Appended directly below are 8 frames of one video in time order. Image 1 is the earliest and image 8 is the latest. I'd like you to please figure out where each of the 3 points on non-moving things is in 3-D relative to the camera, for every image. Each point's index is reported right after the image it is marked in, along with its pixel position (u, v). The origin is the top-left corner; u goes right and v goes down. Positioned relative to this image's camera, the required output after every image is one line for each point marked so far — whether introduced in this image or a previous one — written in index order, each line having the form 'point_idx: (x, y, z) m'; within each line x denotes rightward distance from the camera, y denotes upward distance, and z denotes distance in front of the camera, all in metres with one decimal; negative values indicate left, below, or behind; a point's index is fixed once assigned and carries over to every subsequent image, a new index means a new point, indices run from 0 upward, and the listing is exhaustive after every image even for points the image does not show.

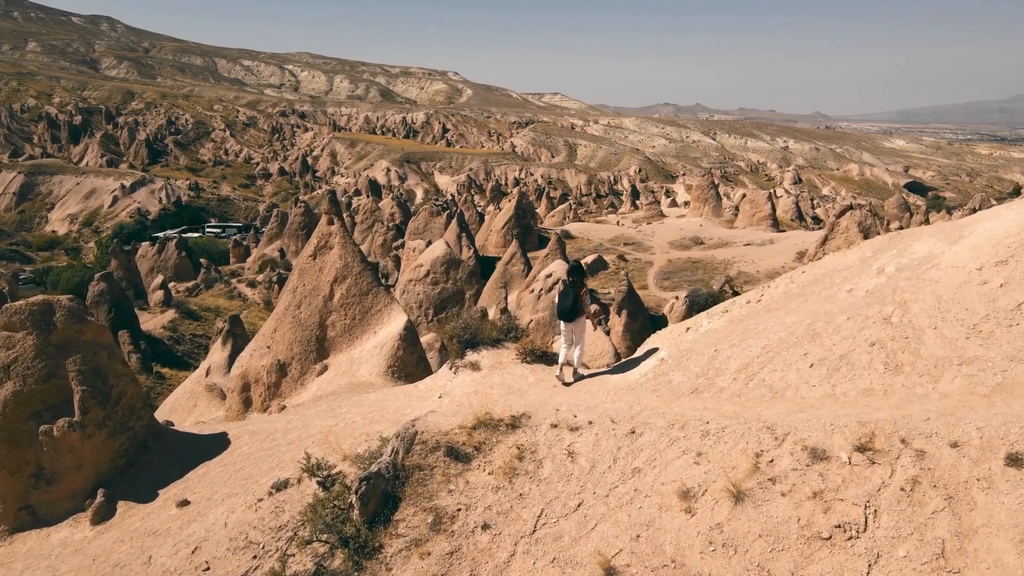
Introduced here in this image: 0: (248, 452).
0: (-2.3, -1.4, +5.6) m
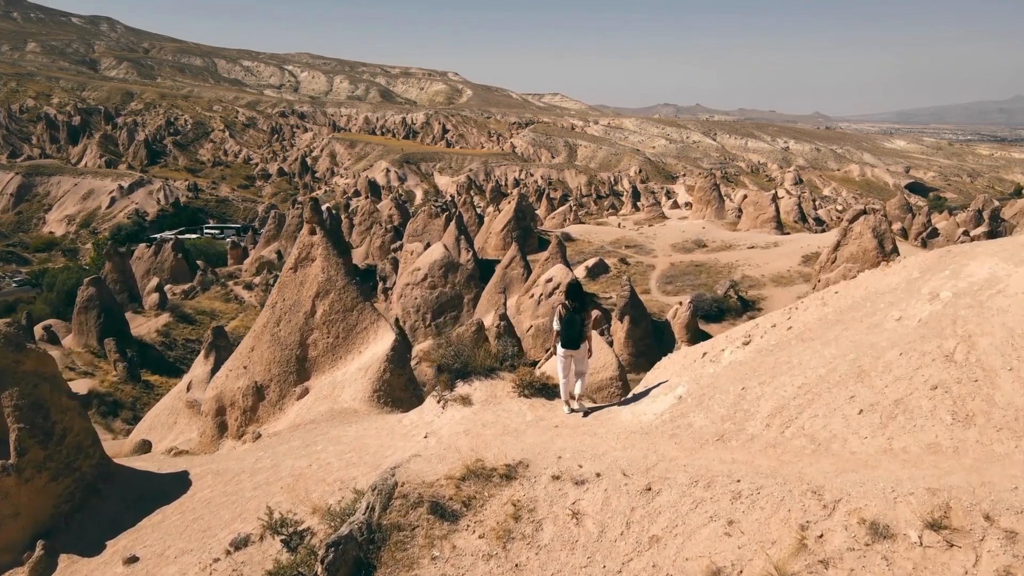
0: (-2.3, -1.6, +4.9) m
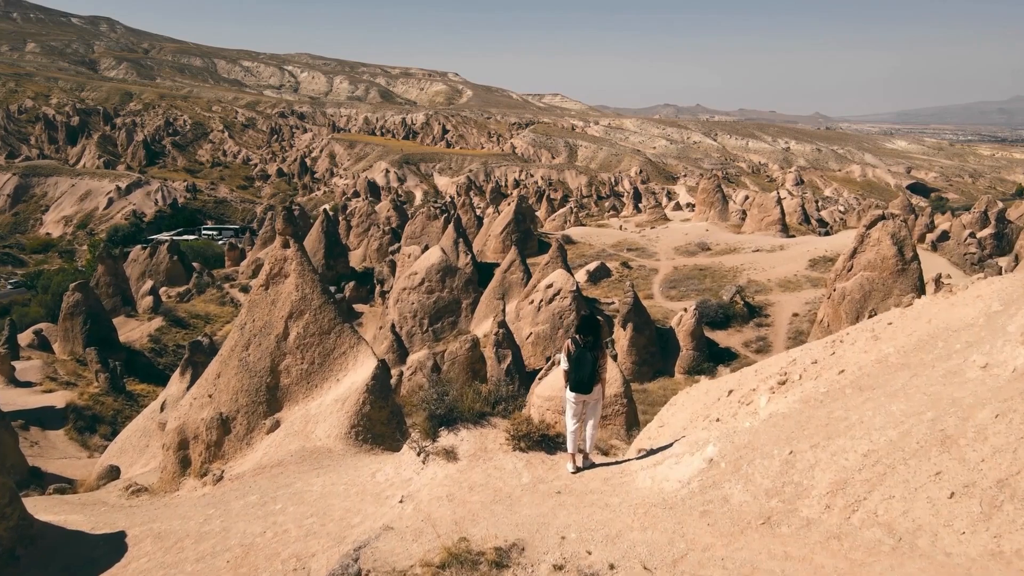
0: (-2.4, -1.8, +4.1) m
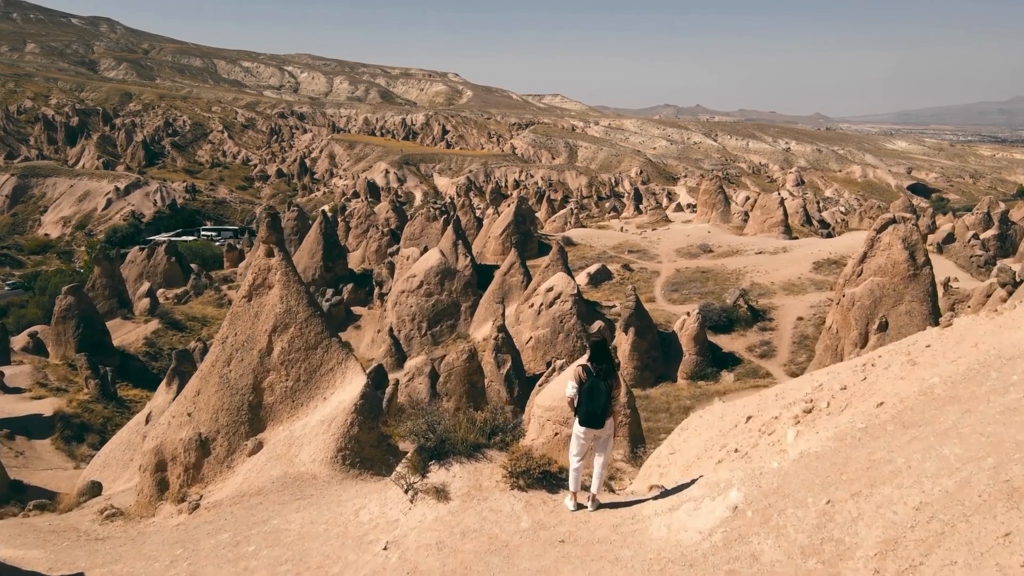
0: (-2.4, -1.9, +3.7) m
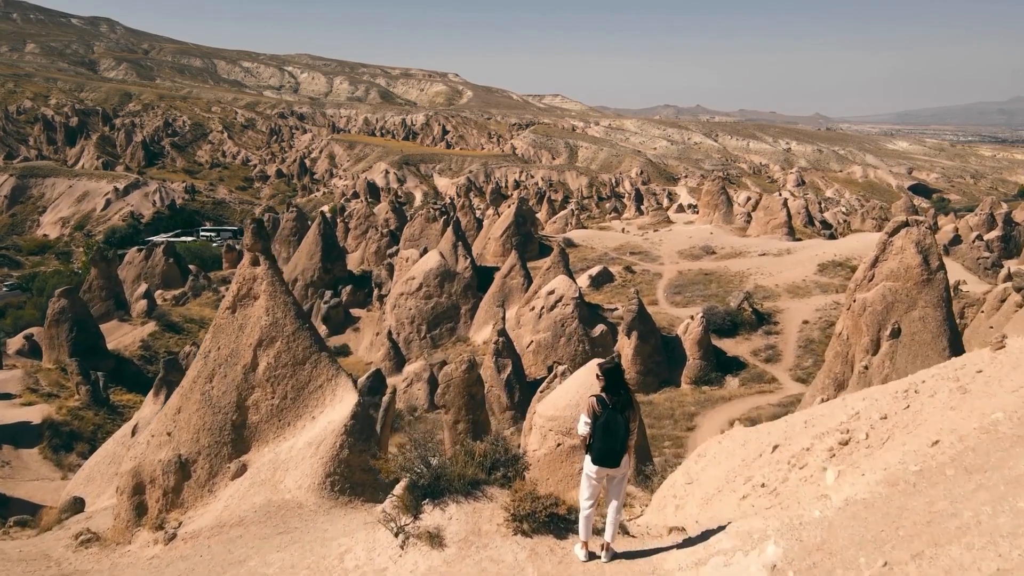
0: (-2.4, -2.0, +3.3) m
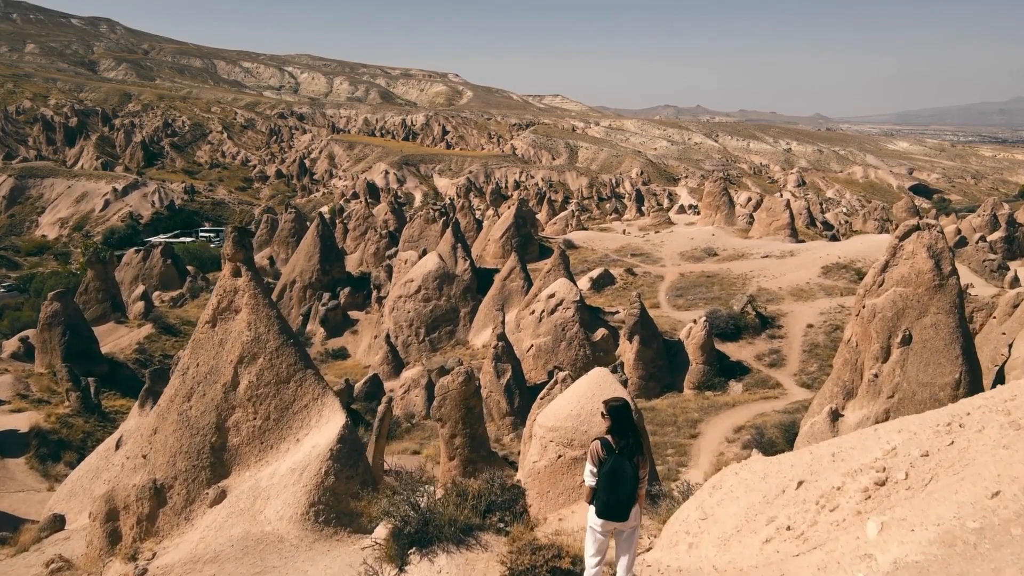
0: (-2.4, -2.1, +2.9) m
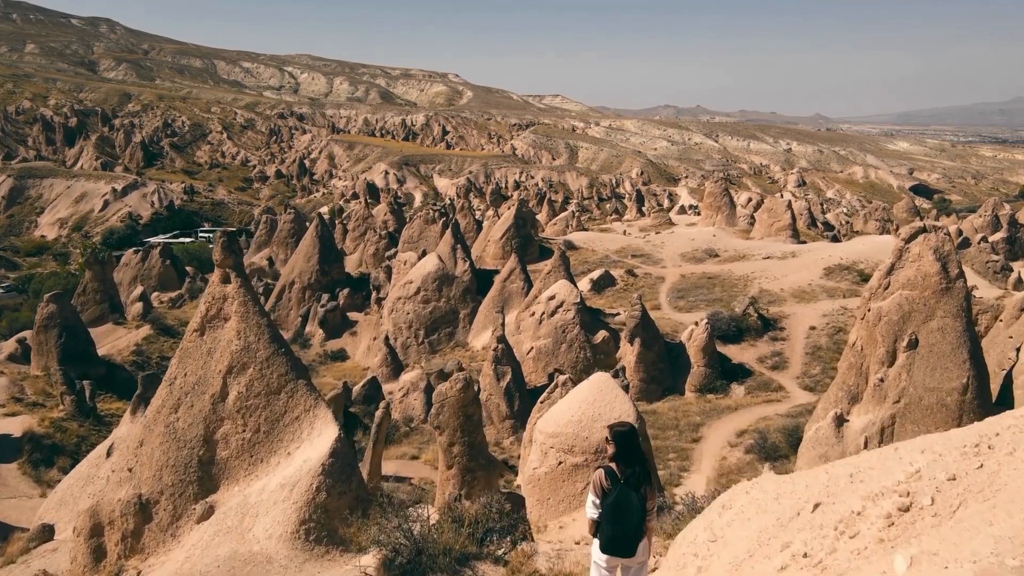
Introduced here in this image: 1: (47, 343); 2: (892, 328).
0: (-2.4, -2.2, +2.7) m
1: (-13.1, -1.6, +18.1) m
2: (+6.0, -0.7, +10.1) m
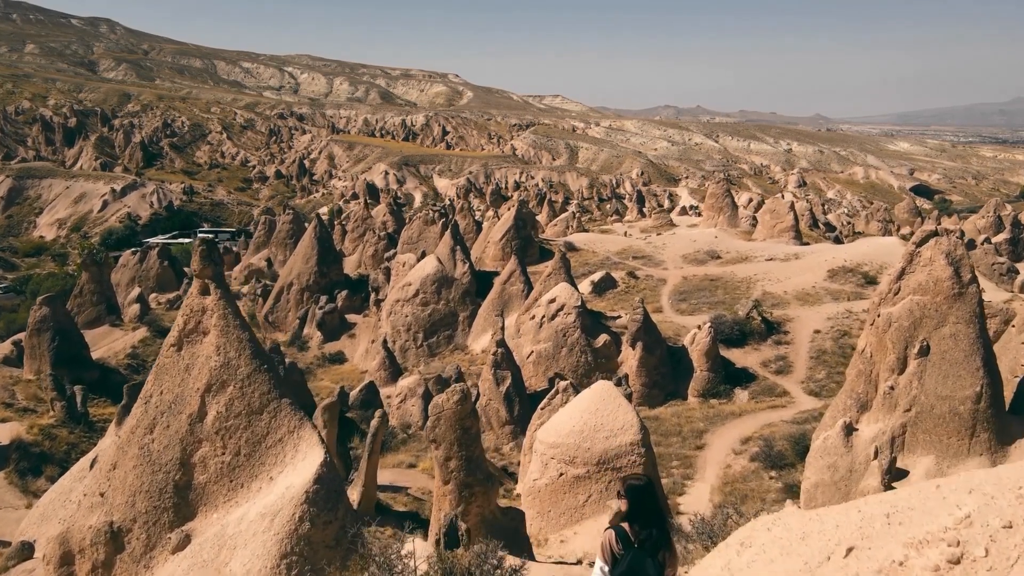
0: (-2.4, -2.3, +2.4) m
1: (-13.1, -1.7, +17.7) m
2: (+6.0, -0.8, +9.8) m
